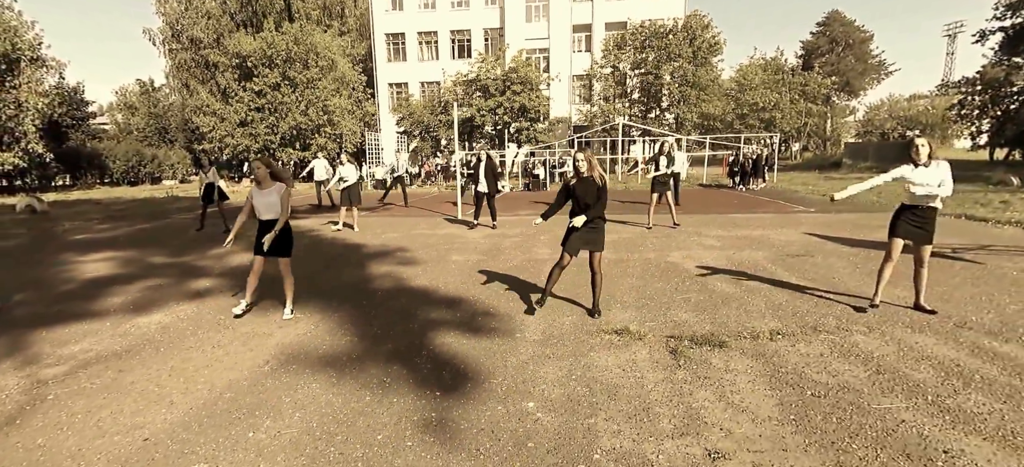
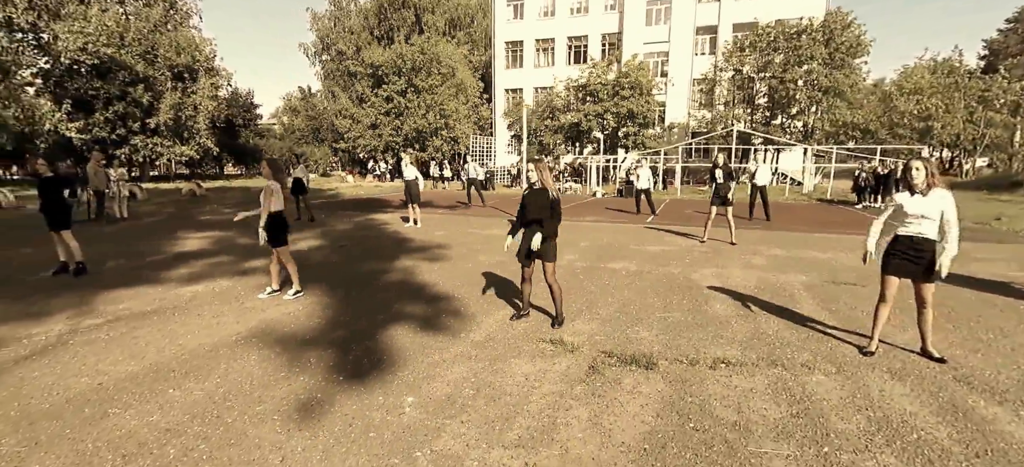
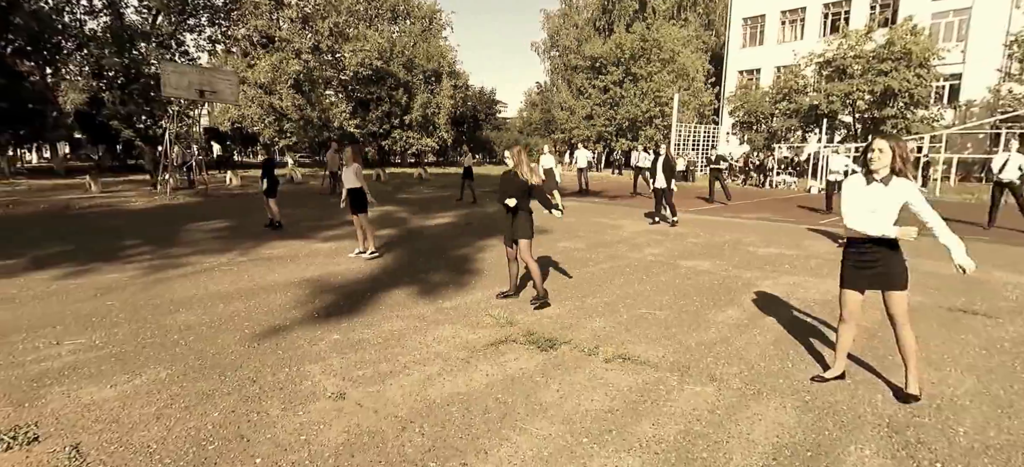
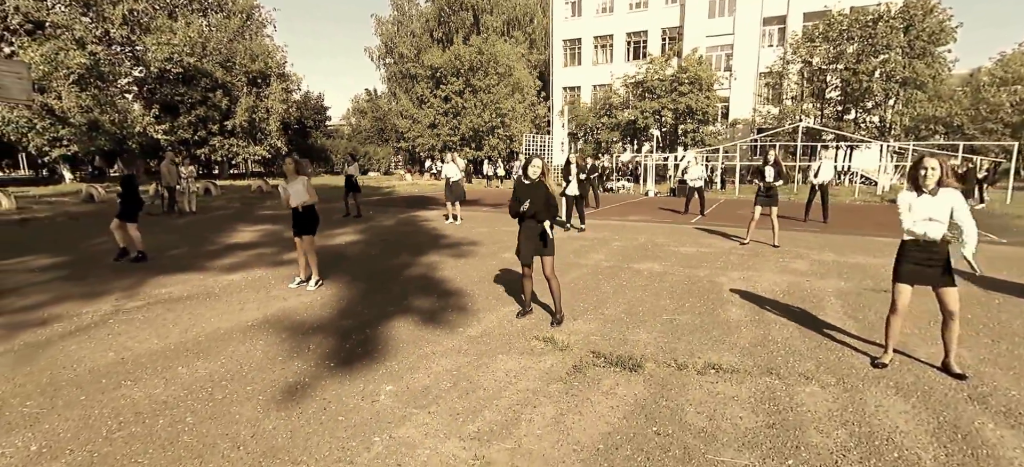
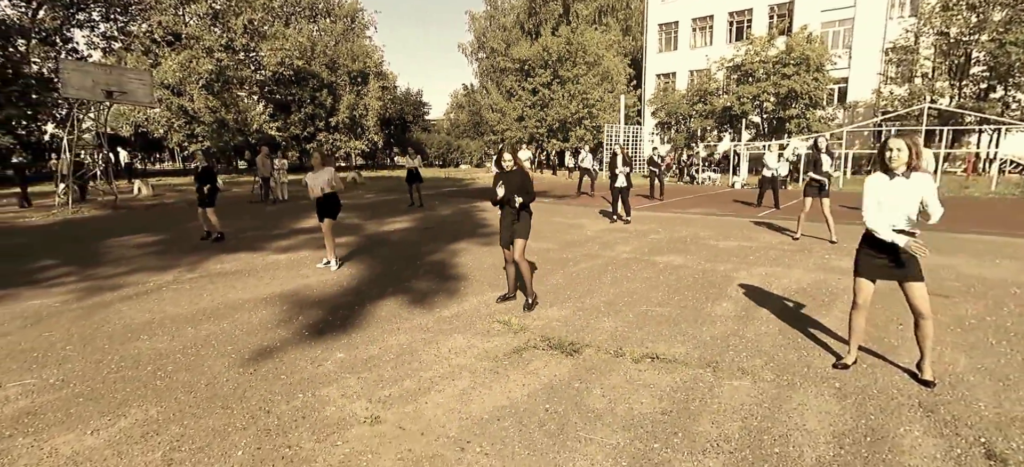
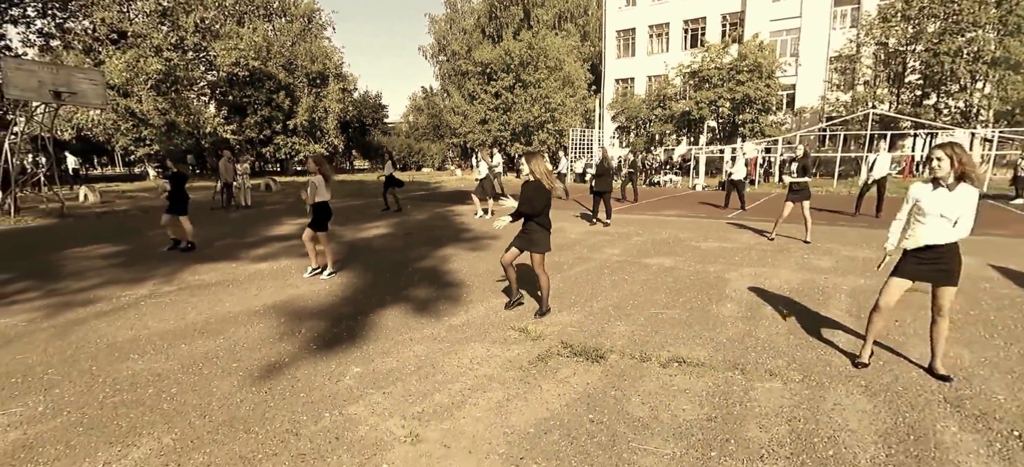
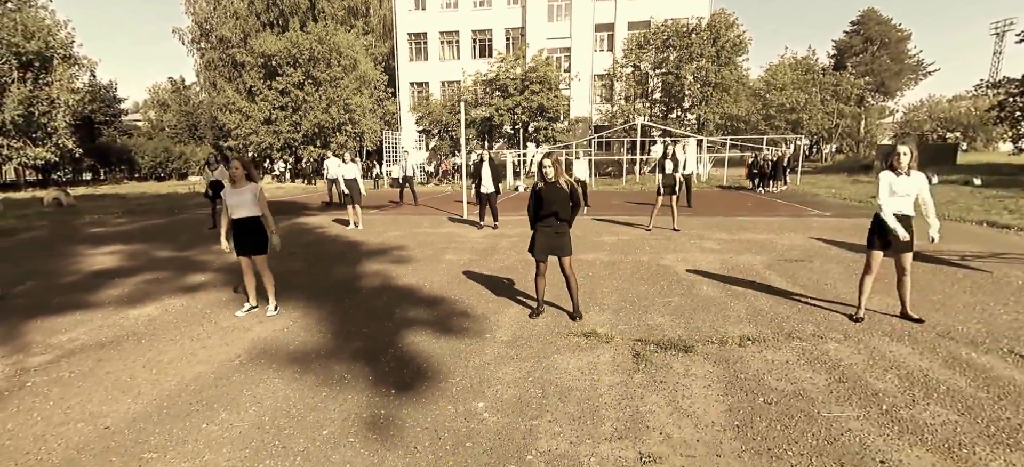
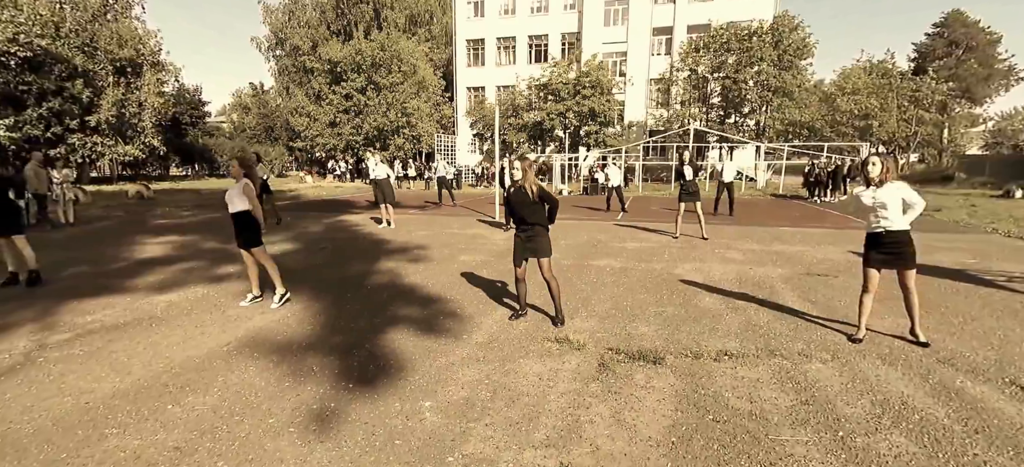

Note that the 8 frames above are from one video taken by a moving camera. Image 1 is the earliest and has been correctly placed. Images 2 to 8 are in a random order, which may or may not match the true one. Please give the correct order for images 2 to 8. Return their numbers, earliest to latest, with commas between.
7, 8, 2, 4, 6, 5, 3
